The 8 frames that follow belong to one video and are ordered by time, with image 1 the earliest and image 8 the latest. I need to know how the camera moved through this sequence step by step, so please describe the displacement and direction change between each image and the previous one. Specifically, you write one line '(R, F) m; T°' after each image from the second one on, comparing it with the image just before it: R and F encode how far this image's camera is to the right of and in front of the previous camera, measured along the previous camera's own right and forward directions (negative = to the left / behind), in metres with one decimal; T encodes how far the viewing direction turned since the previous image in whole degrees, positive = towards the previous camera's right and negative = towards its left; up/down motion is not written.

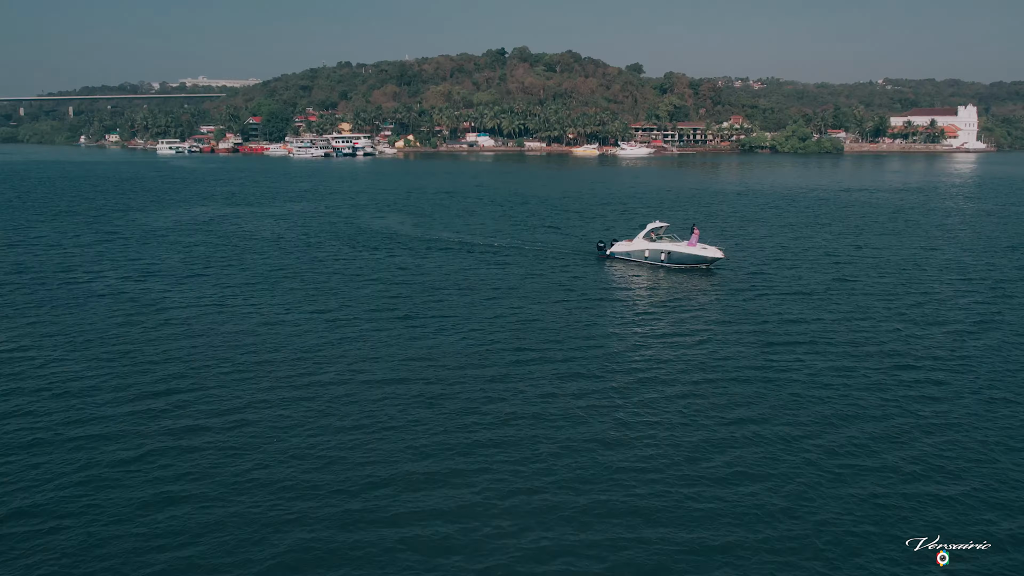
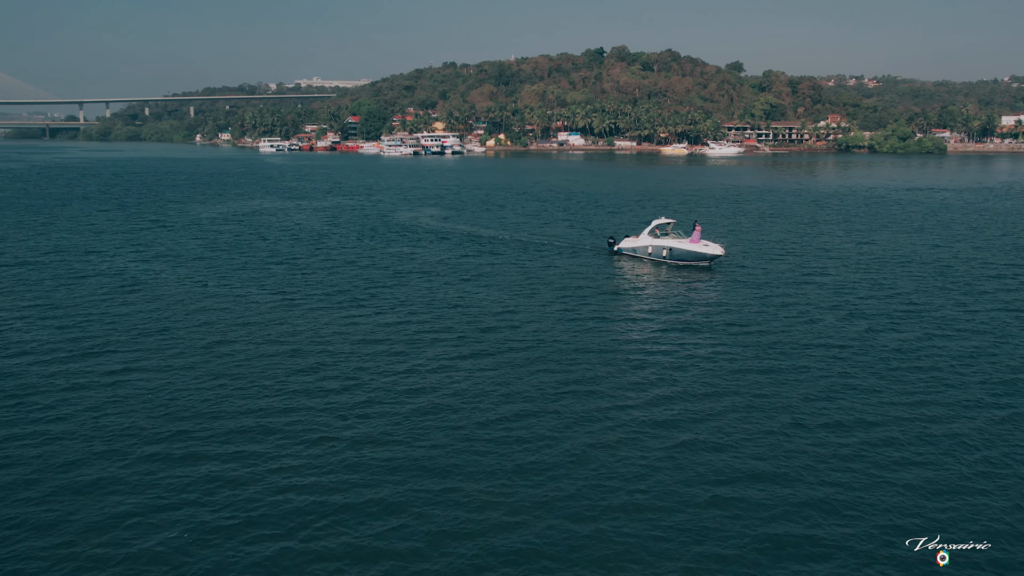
(+8.1, -3.0) m; -7°
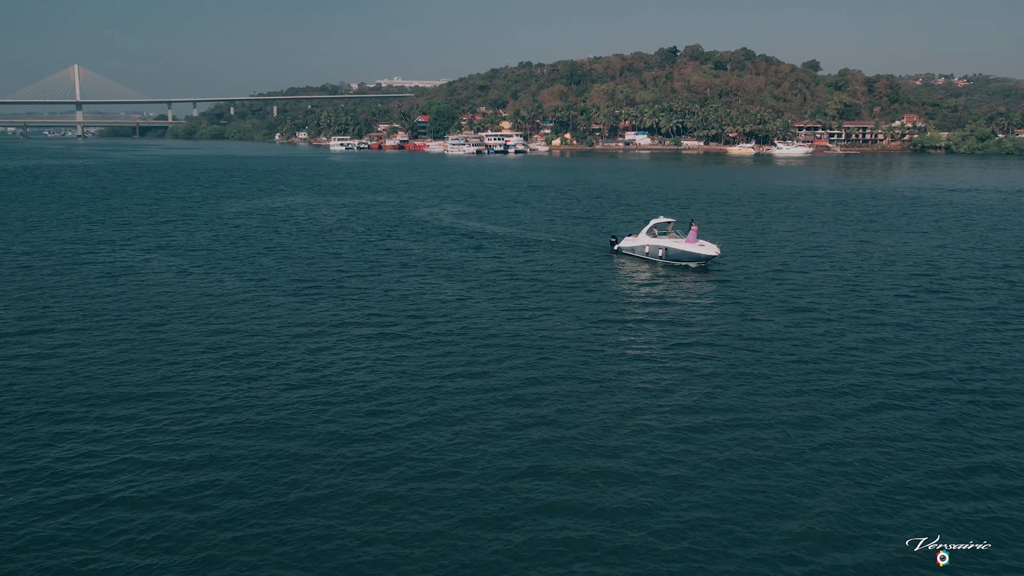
(+6.2, -1.4) m; -5°
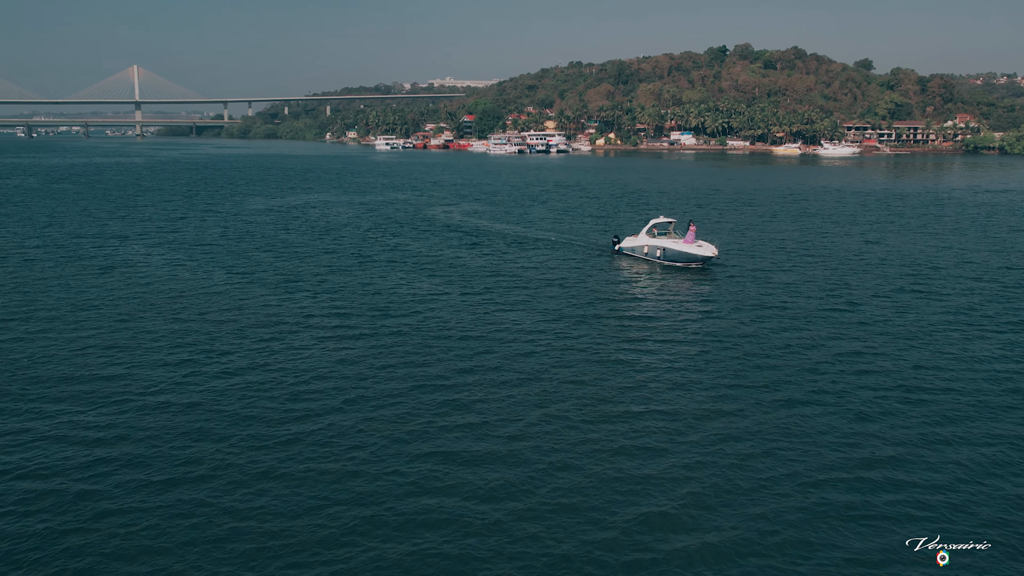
(+4.0, -0.8) m; -3°
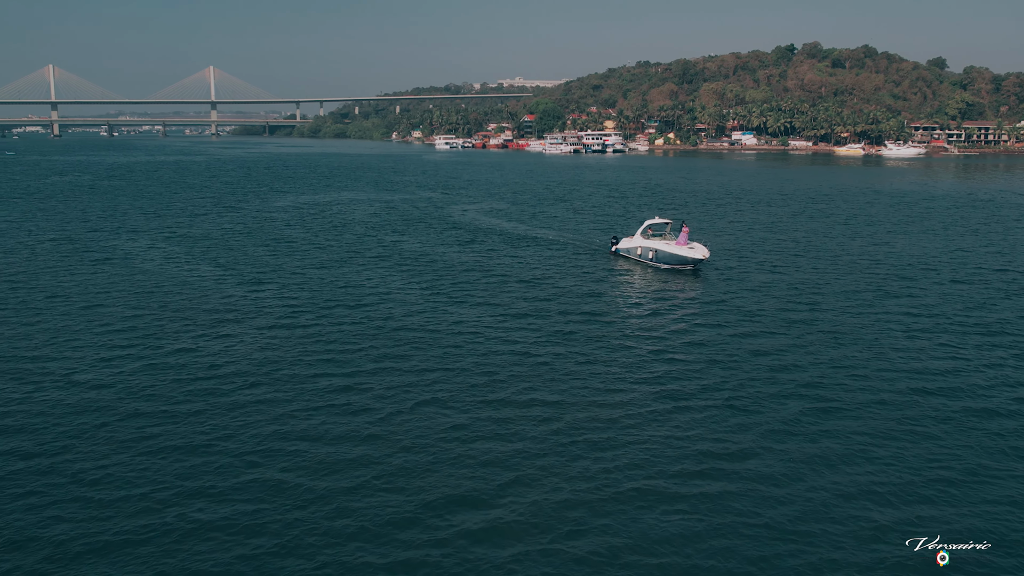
(+5.5, -0.8) m; -4°
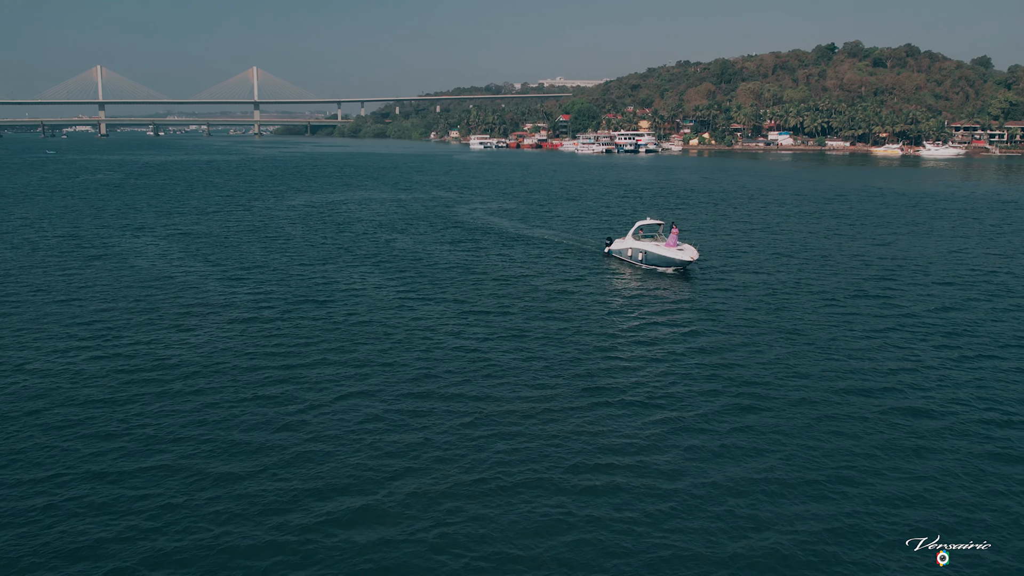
(+3.6, -0.5) m; -3°
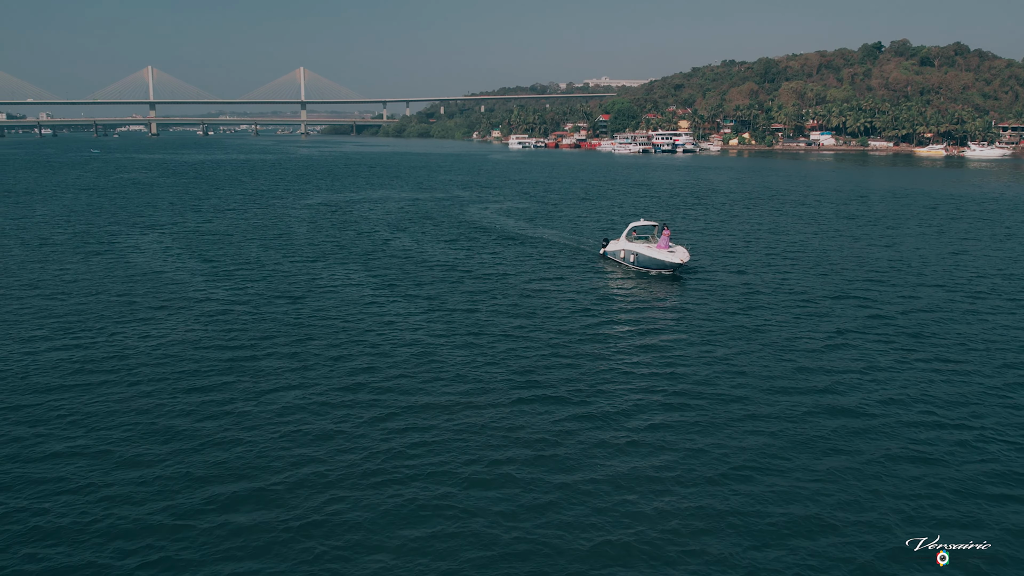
(+3.6, -0.5) m; -3°
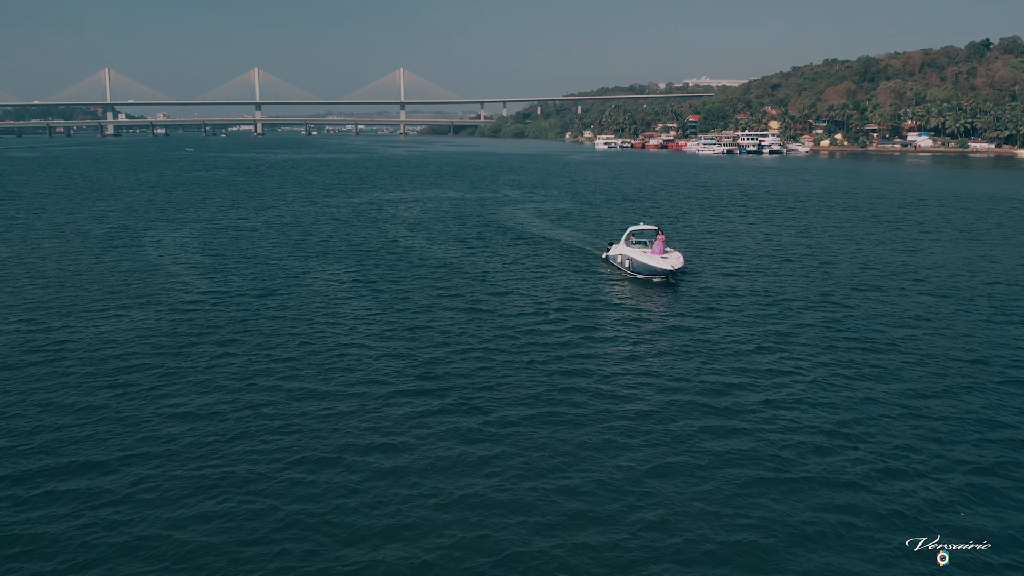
(+6.8, -0.5) m; -6°
